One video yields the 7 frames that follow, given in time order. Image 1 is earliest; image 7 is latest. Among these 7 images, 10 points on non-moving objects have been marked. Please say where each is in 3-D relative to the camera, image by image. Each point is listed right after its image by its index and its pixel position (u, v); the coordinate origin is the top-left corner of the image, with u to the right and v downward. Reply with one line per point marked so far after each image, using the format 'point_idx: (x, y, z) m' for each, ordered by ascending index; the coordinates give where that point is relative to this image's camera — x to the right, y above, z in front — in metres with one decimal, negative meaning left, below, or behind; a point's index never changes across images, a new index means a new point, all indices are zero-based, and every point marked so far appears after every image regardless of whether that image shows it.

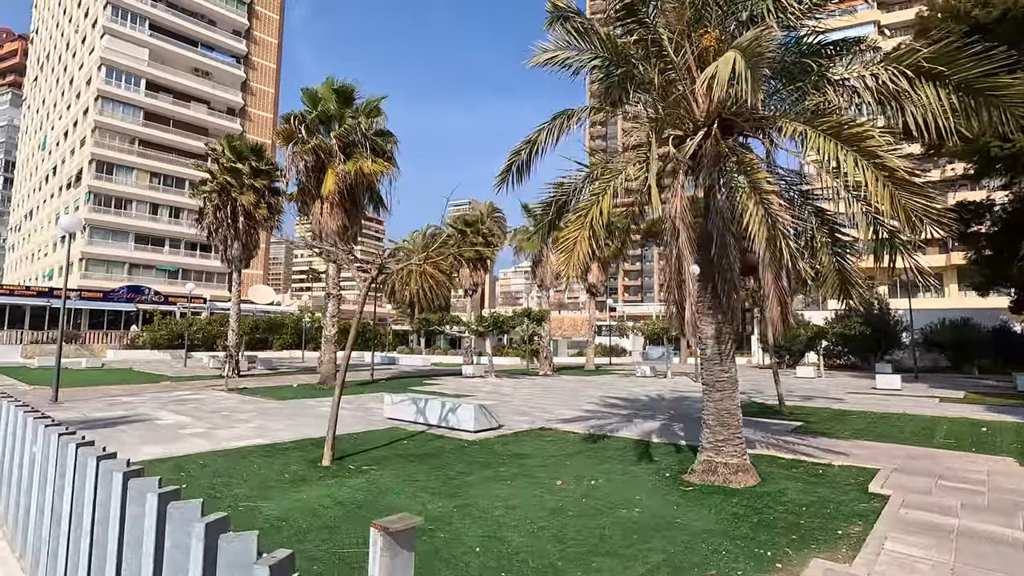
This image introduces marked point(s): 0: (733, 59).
0: (+2.2, +2.3, +5.3) m
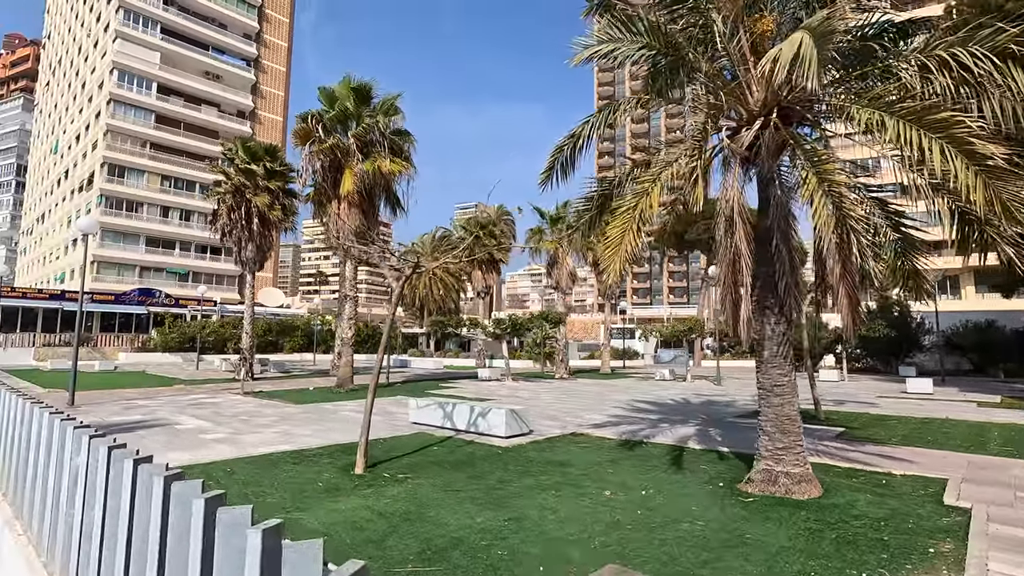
0: (+2.7, +2.3, +4.9) m
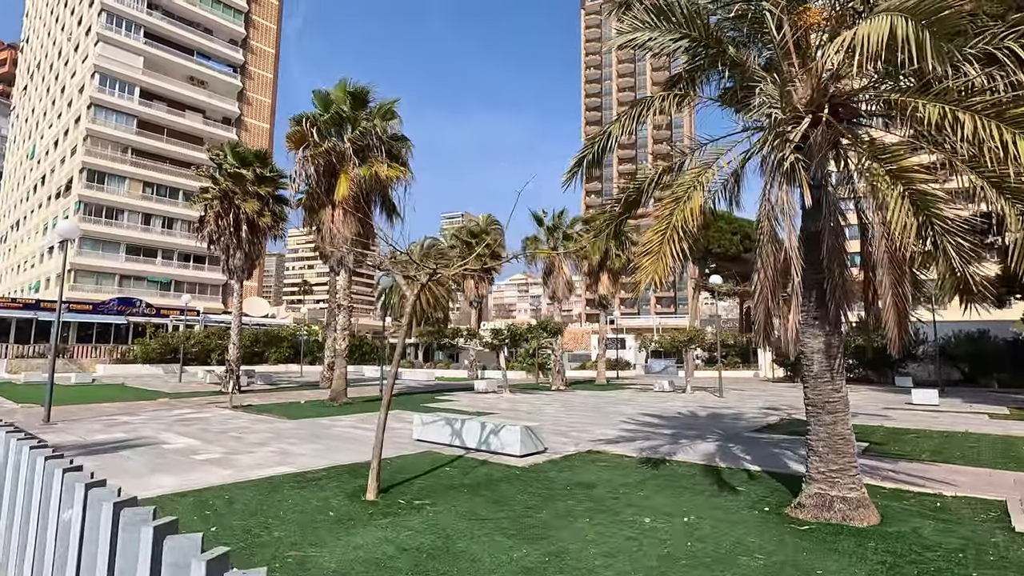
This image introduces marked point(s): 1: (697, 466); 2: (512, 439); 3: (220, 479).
0: (+3.1, +2.2, +4.5) m
1: (+3.0, -2.9, +8.6) m
2: (0.0, -2.6, +9.2) m
3: (-4.1, -2.7, +7.5) m
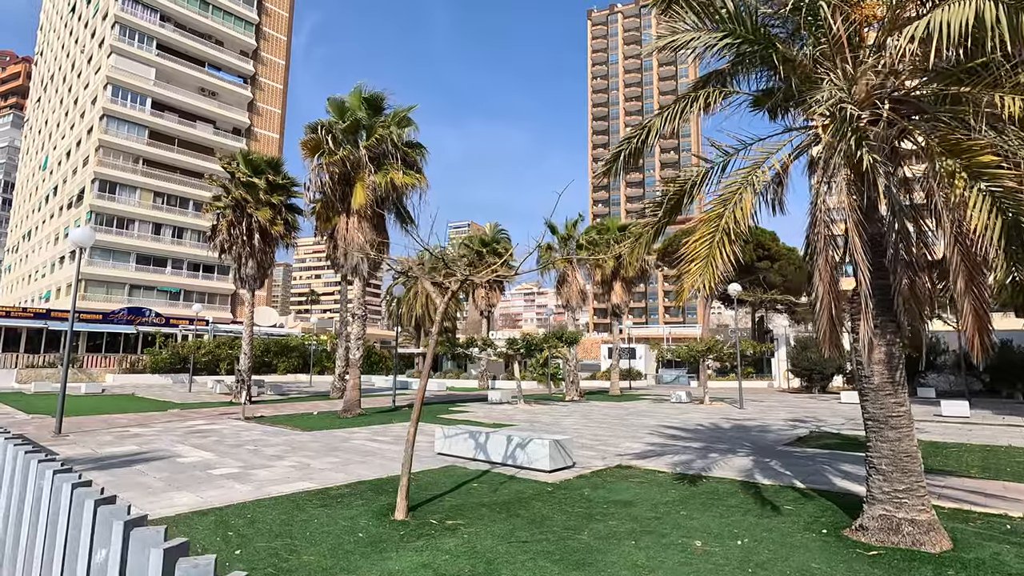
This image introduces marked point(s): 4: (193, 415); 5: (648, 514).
0: (+3.5, +2.2, +4.2) m
1: (+3.4, -3.0, +8.2) m
2: (+0.5, -2.7, +8.8) m
3: (-3.6, -2.8, +7.1) m
4: (-10.2, -4.1, +17.2) m
5: (+1.7, -2.8, +6.7) m
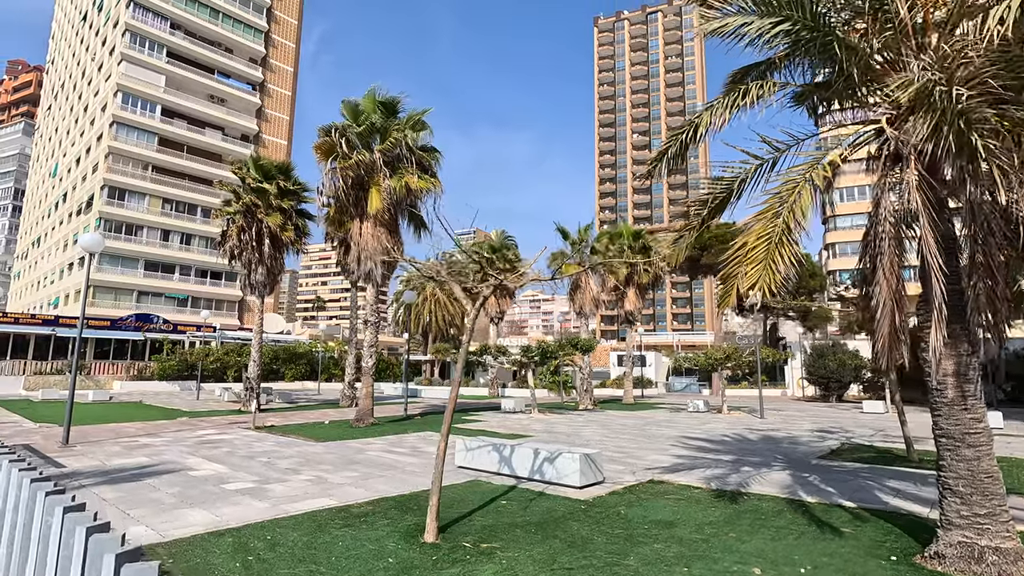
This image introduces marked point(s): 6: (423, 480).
0: (+3.9, +2.1, +3.8) m
1: (+3.9, -3.1, +7.8) m
2: (+0.9, -2.8, +8.4) m
3: (-3.2, -2.8, +6.7) m
4: (-9.7, -4.3, +16.8) m
5: (+2.1, -2.9, +6.2) m
6: (-1.5, -3.2, +8.9) m
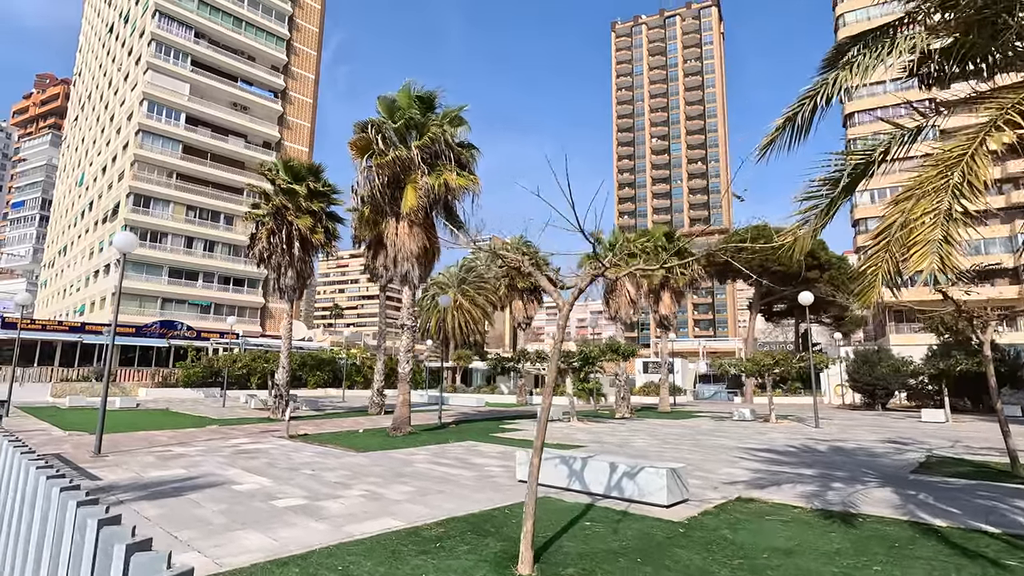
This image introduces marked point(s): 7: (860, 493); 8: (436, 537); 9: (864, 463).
0: (+4.9, +2.3, +2.9) m
1: (+4.9, -3.0, +6.8) m
2: (+2.0, -2.7, +7.5) m
3: (-2.2, -2.8, +6.0) m
4: (-8.4, -4.4, +16.2) m
5: (+3.1, -2.8, +5.3) m
6: (-0.4, -3.1, +8.1) m
7: (+5.5, -3.2, +8.4) m
8: (-0.8, -2.8, +6.0) m
9: (+7.4, -3.7, +11.3) m
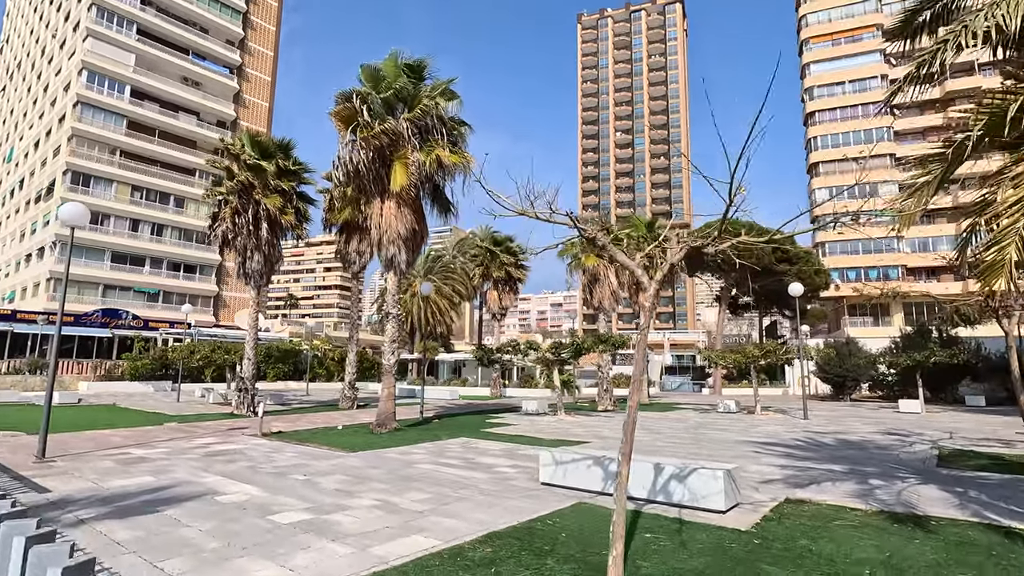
0: (+5.8, +2.4, +2.3) m
1: (+5.5, -2.8, +6.3) m
2: (+2.5, -2.5, +6.7) m
3: (-1.5, -2.5, +4.9) m
4: (-8.5, -3.9, +14.6) m
5: (+3.8, -2.6, +4.6) m
6: (+0.1, -2.9, +7.2) m
7: (+5.9, -3.0, +7.9) m
8: (-0.2, -2.5, +5.1) m
9: (+7.6, -3.5, +11.0) m
